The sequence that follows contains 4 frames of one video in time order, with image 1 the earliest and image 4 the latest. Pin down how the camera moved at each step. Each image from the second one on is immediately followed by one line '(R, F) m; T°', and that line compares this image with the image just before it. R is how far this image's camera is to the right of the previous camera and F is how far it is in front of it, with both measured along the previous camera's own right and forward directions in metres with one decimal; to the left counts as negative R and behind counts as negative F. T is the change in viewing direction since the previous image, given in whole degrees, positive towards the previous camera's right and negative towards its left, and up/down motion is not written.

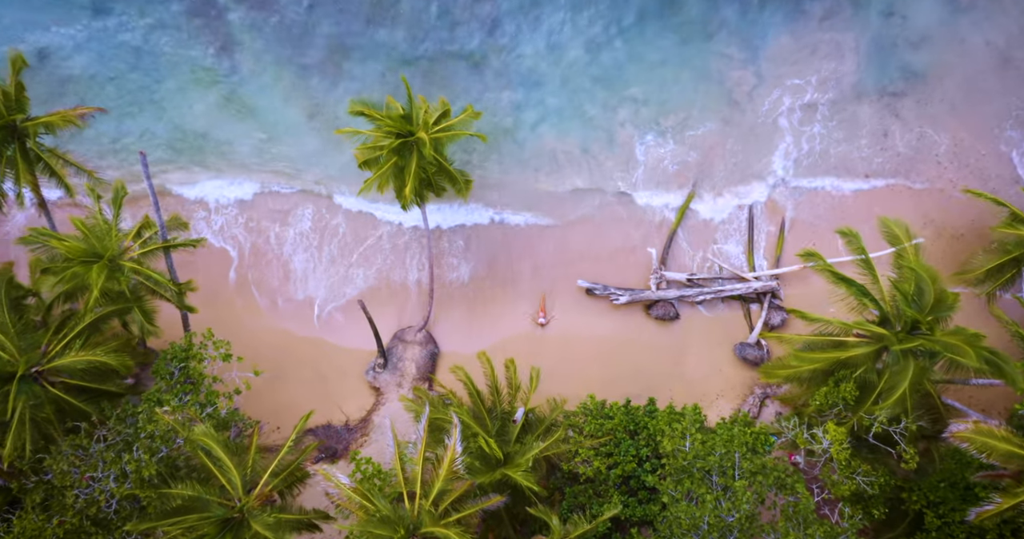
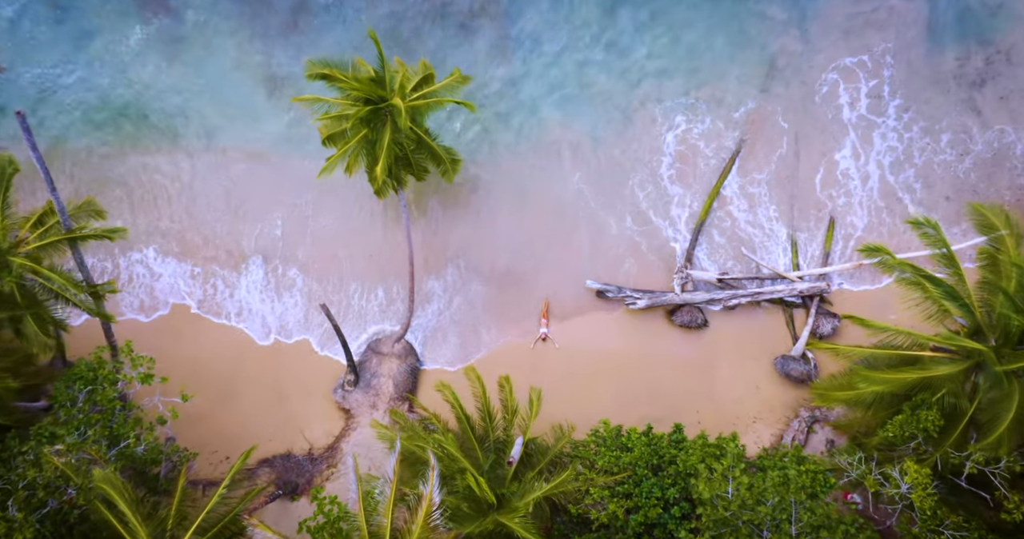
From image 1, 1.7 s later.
(+0.1, +3.6) m; 0°
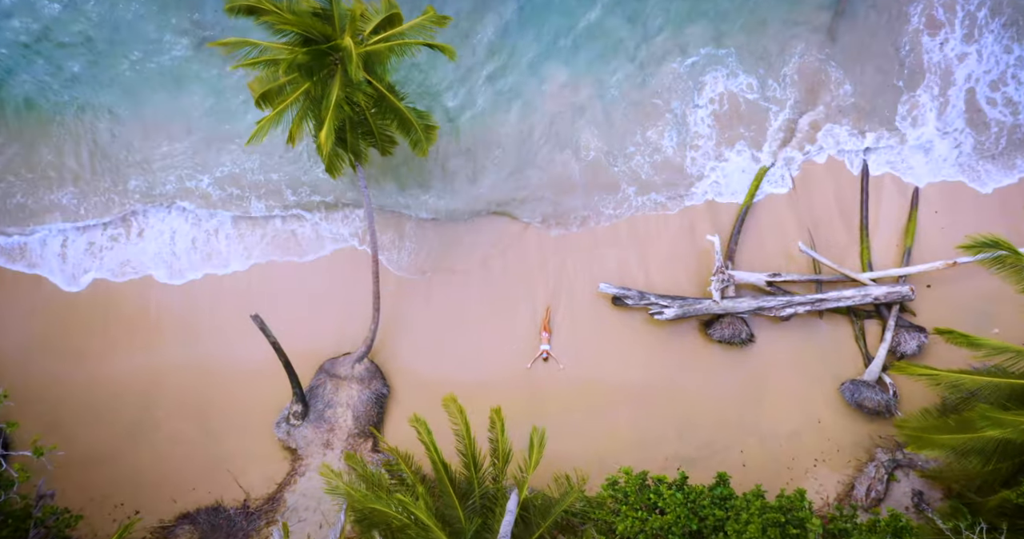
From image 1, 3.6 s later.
(+0.1, +4.0) m; 0°
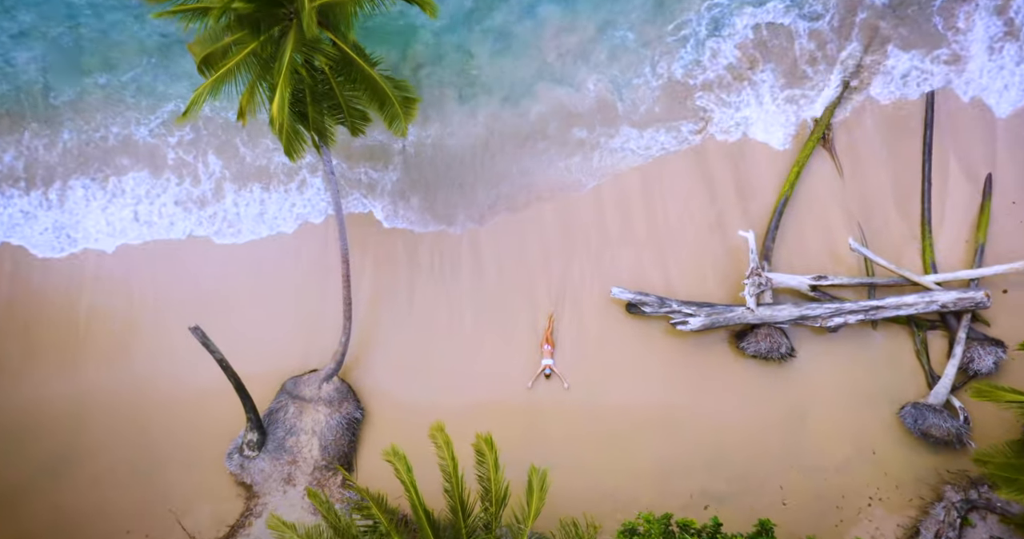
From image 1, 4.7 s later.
(+0.1, +2.3) m; 0°
